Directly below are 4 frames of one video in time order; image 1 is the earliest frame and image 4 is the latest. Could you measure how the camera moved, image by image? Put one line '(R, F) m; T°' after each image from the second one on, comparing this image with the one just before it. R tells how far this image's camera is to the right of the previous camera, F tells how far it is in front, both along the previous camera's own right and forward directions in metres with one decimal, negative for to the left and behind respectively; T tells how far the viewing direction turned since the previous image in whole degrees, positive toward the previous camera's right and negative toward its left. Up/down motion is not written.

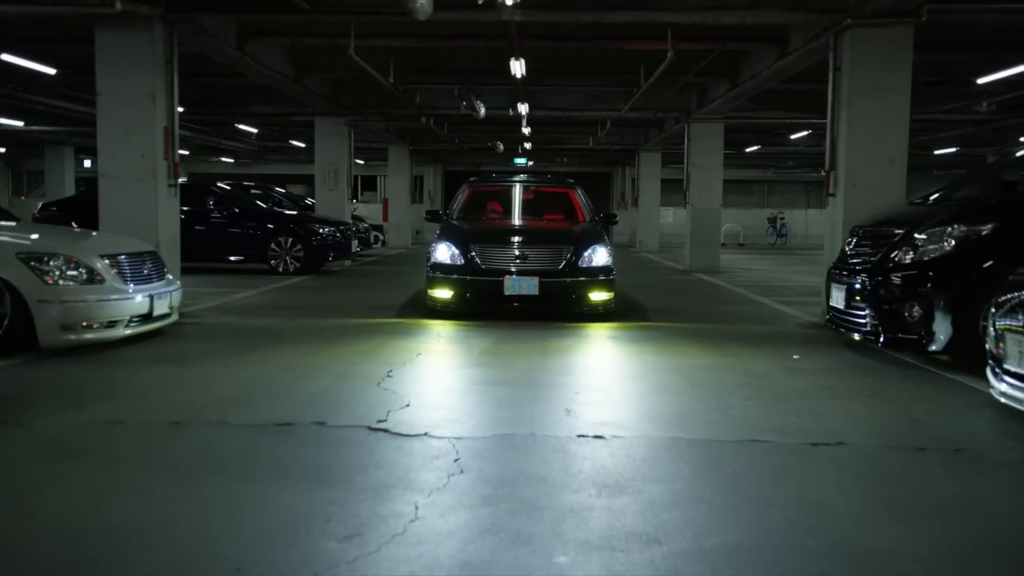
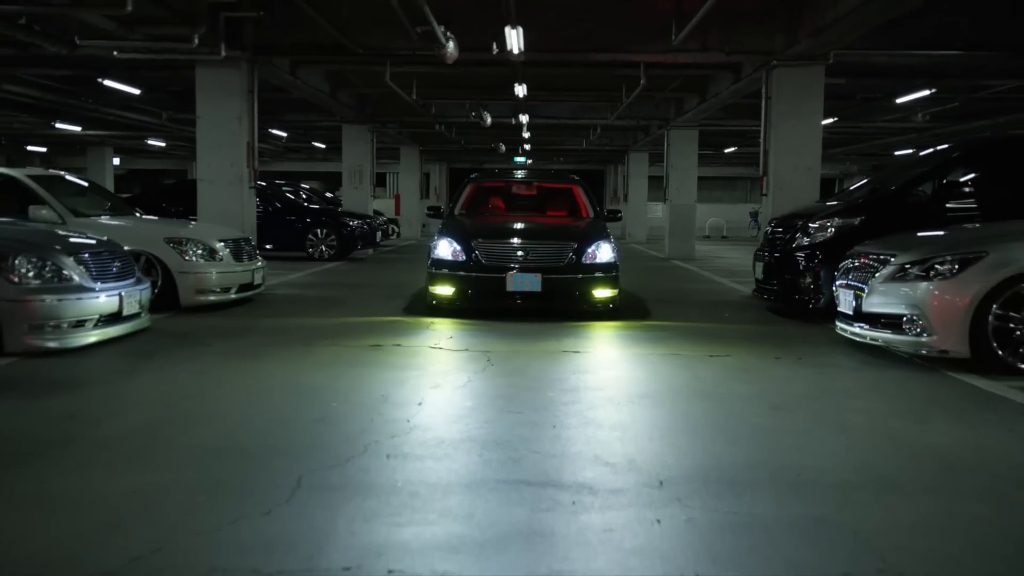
(-0.1, -2.7) m; 0°
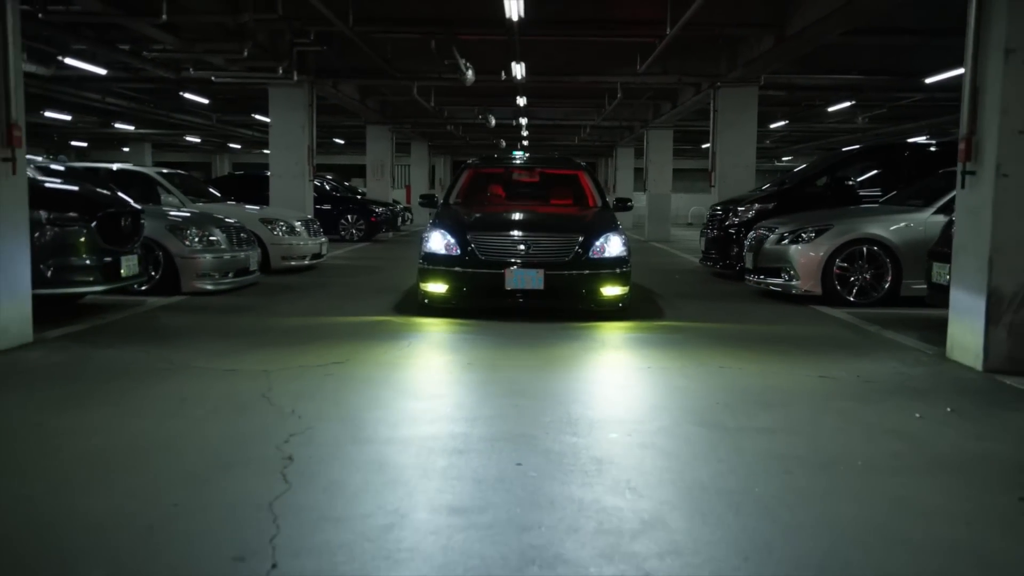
(-0.1, -3.4) m; 0°
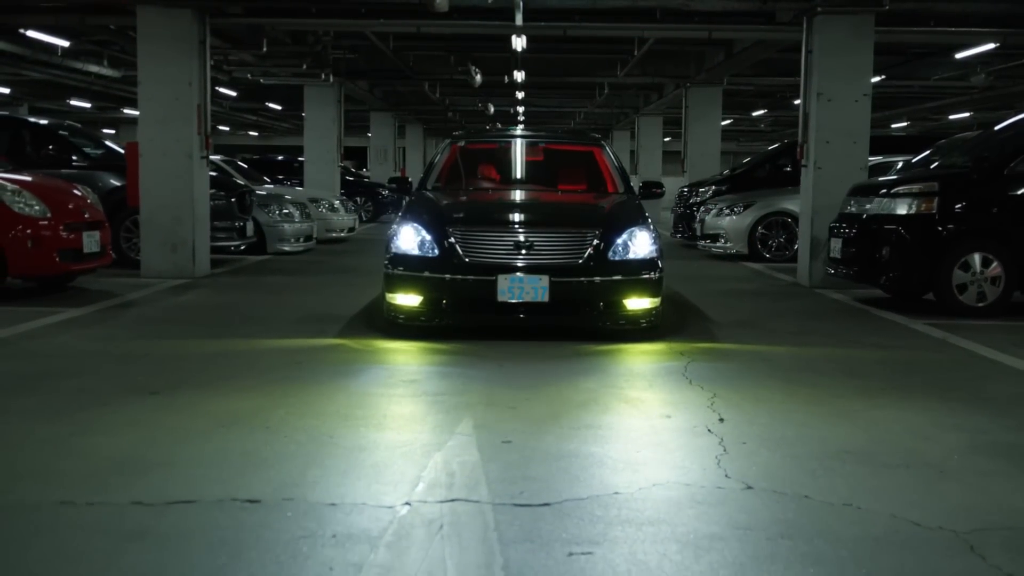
(-0.2, -3.9) m; 0°
